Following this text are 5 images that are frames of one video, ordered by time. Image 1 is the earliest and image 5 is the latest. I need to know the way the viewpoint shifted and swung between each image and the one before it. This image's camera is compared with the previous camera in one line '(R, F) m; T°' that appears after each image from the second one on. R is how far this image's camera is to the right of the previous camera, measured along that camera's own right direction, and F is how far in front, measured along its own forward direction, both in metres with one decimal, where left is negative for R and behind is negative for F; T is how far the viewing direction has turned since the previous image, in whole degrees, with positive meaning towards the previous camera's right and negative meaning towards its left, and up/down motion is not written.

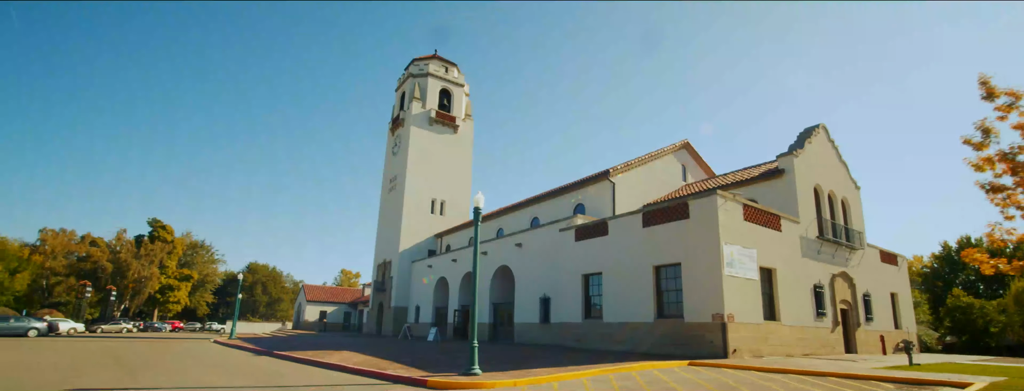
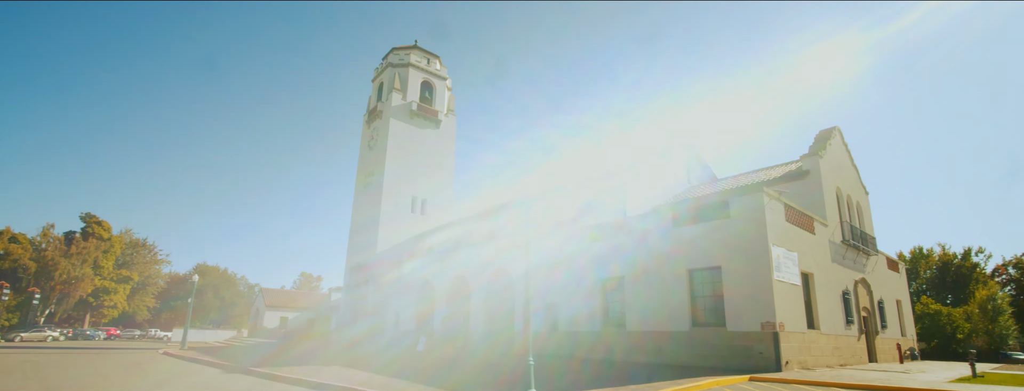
(-1.9, +1.8) m; +5°
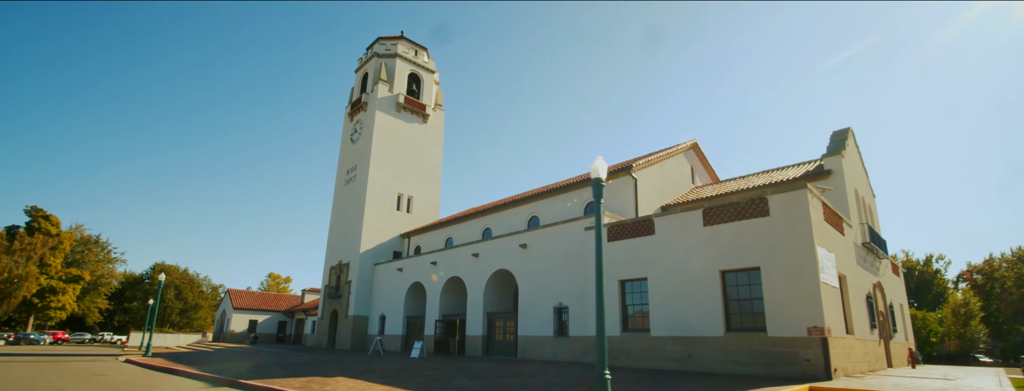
(-1.5, +1.2) m; +4°
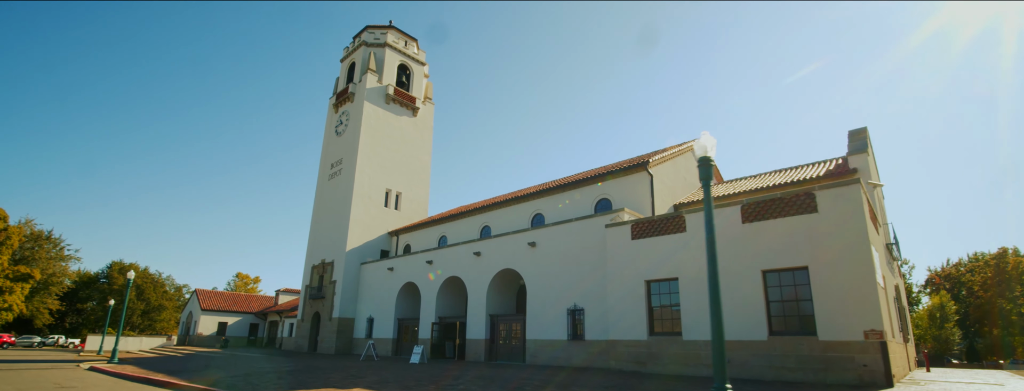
(-1.5, +1.2) m; +3°
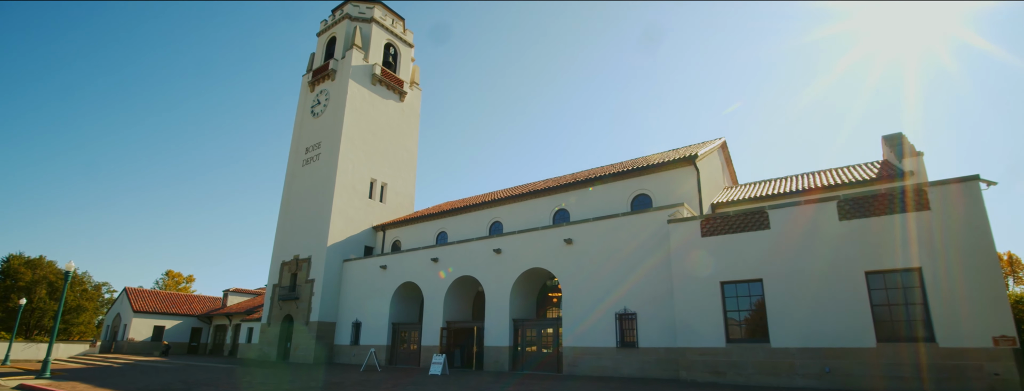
(-3.5, +2.1) m; +8°
